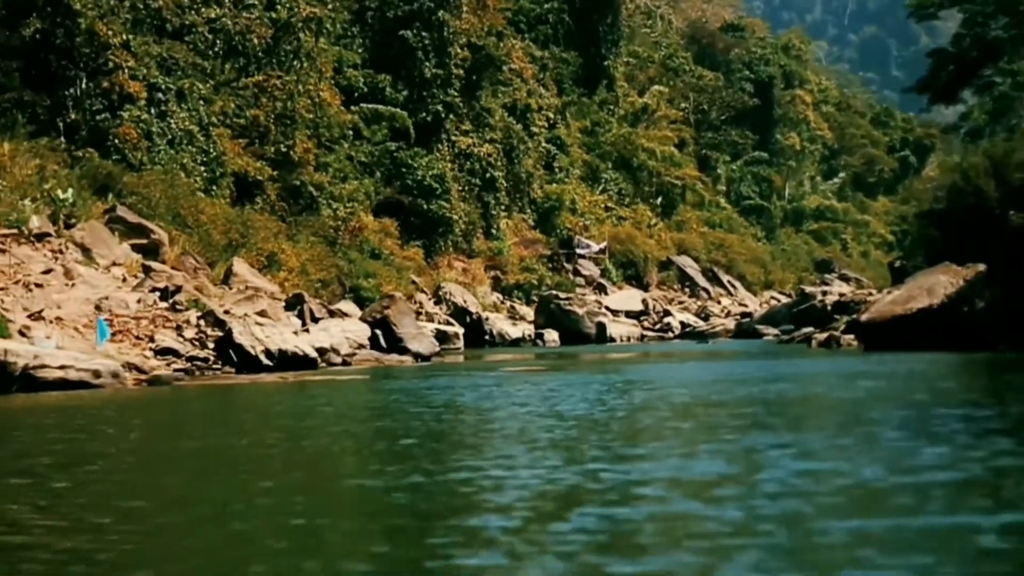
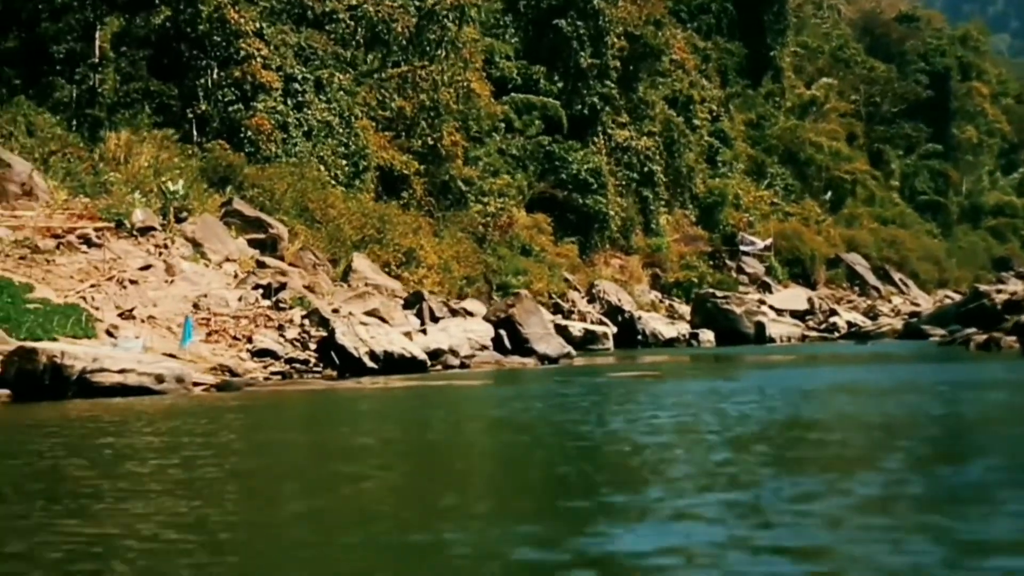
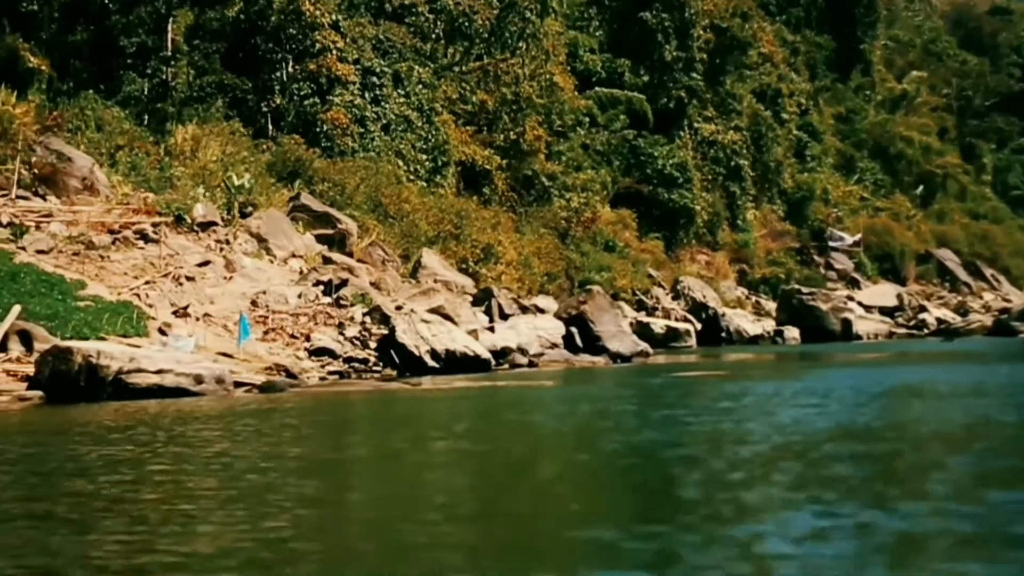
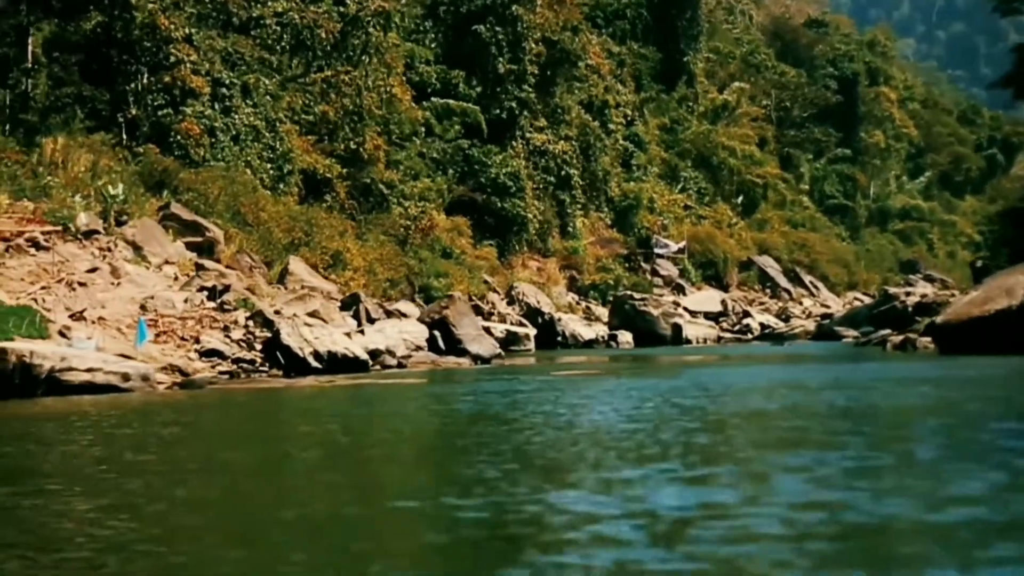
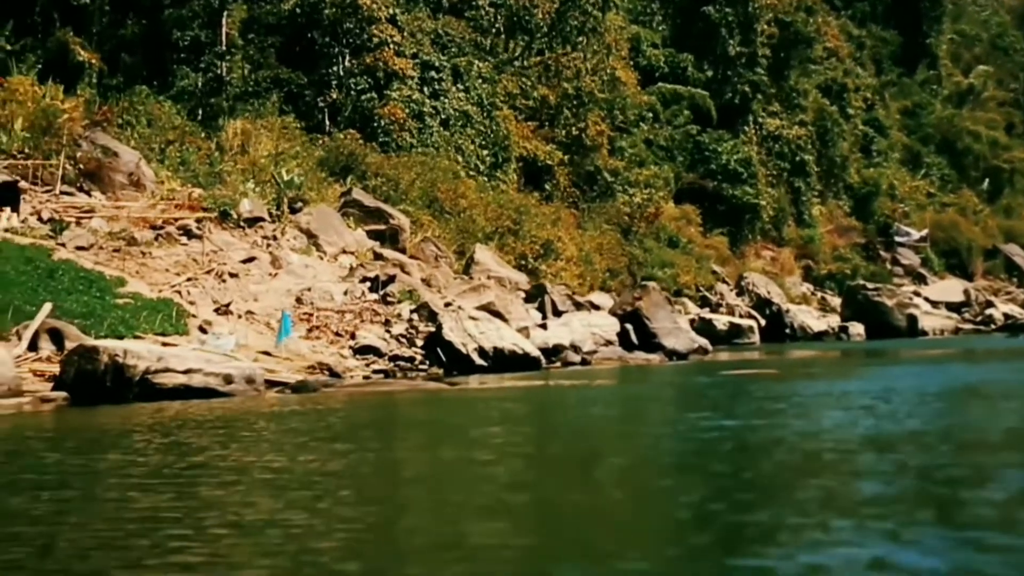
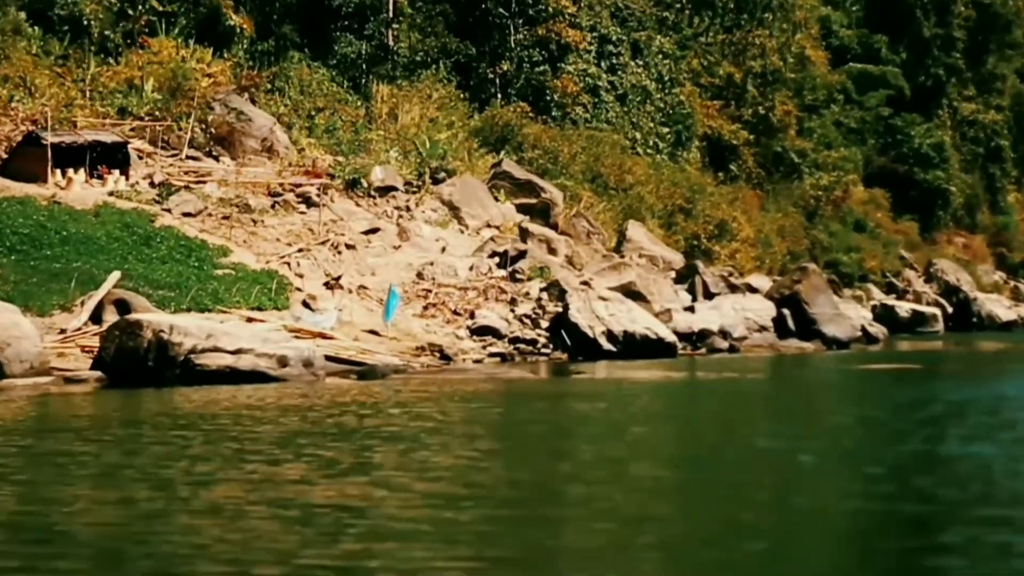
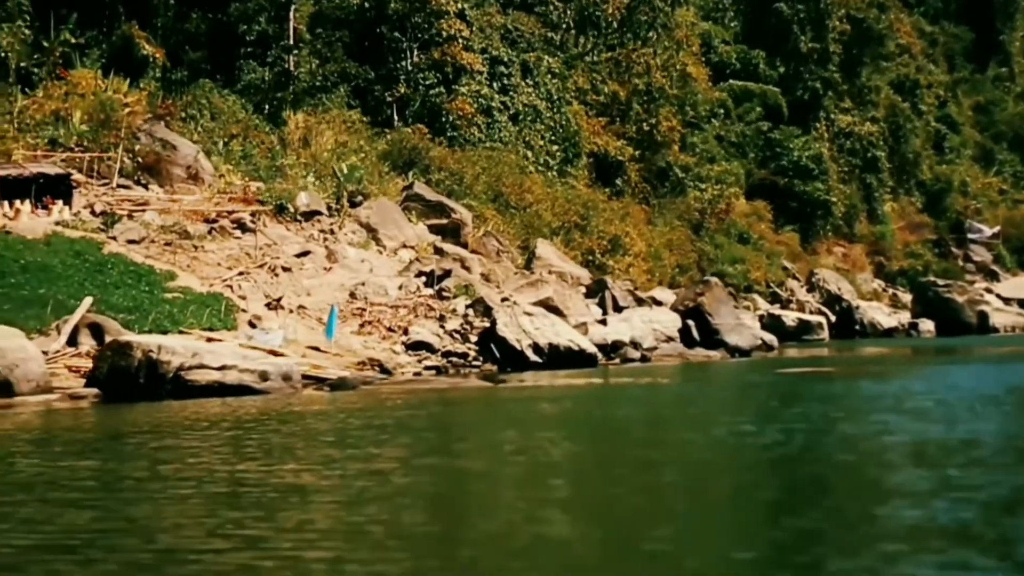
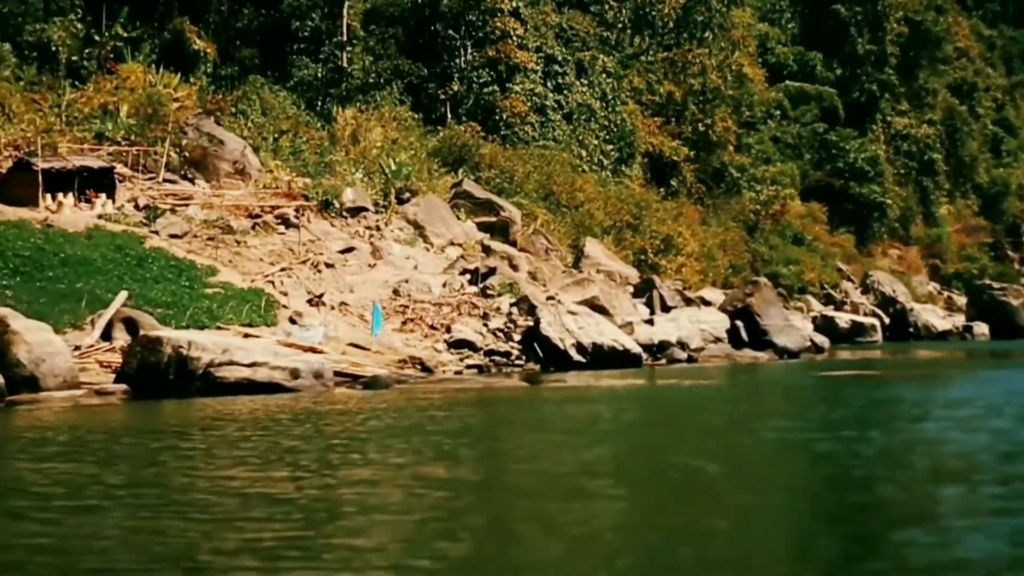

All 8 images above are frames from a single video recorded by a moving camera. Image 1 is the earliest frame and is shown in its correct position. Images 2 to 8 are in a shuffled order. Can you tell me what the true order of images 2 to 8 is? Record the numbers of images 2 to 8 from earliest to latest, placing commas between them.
4, 2, 3, 5, 7, 8, 6
